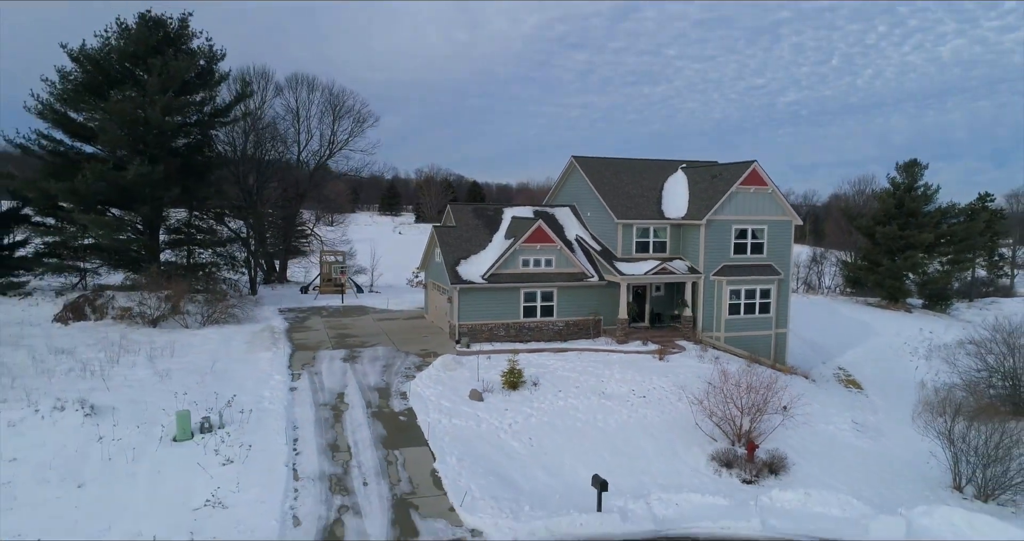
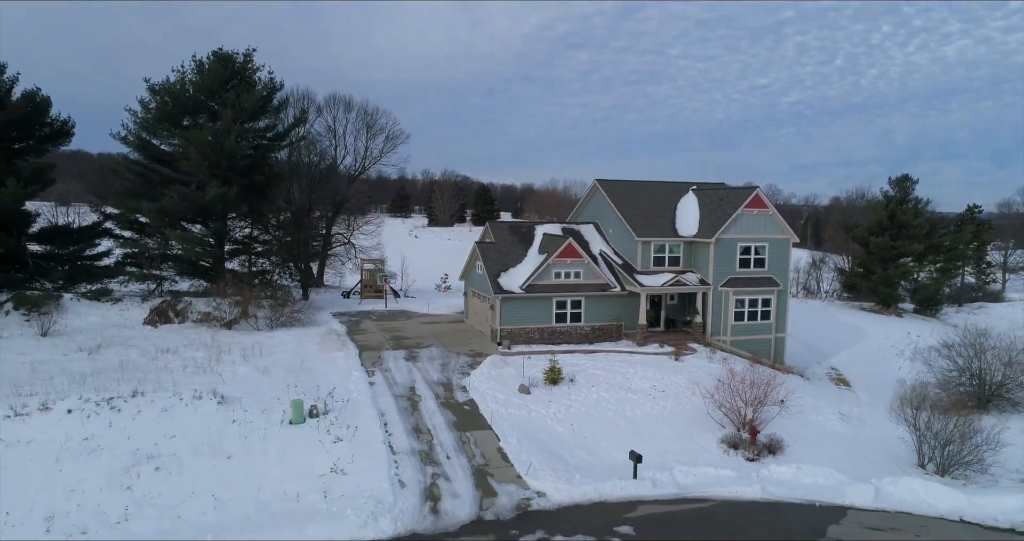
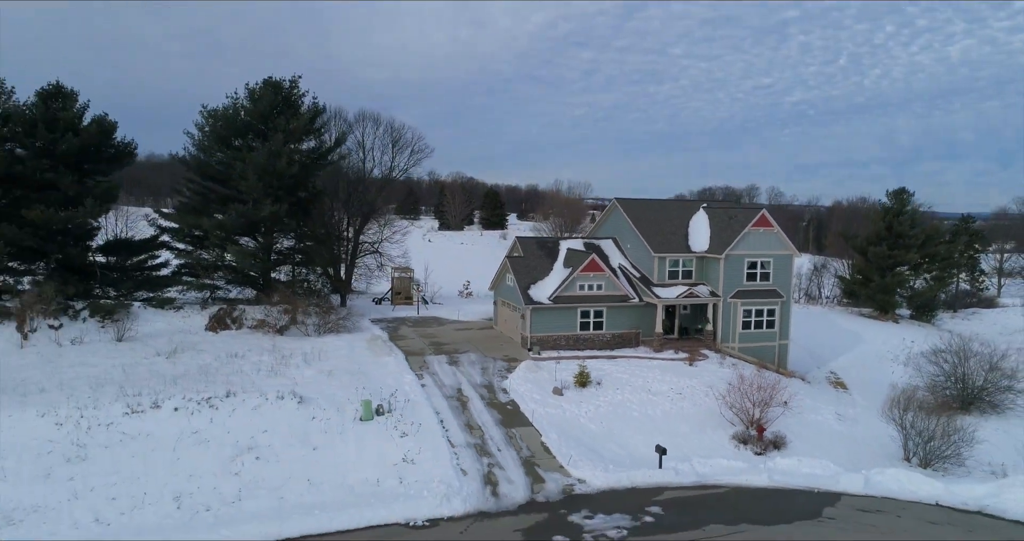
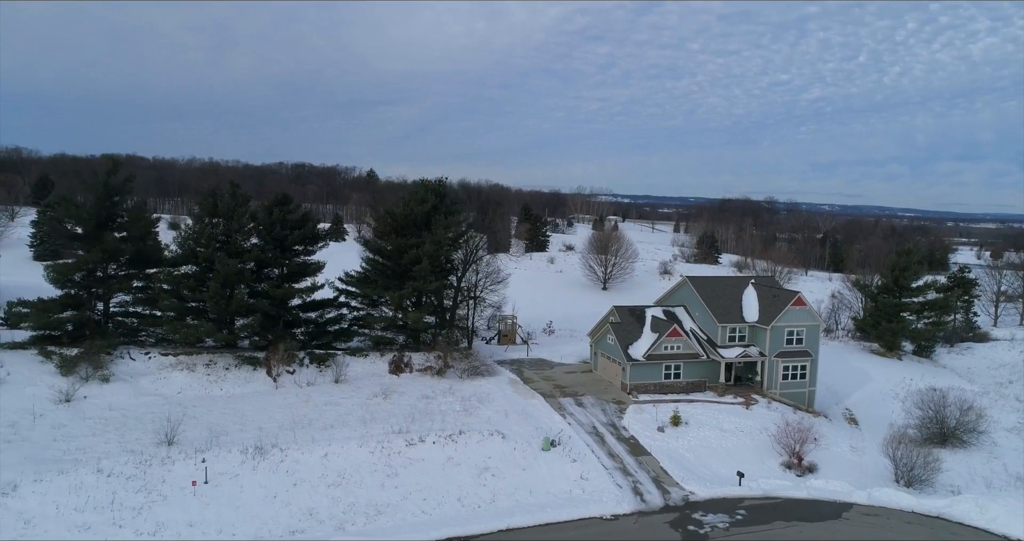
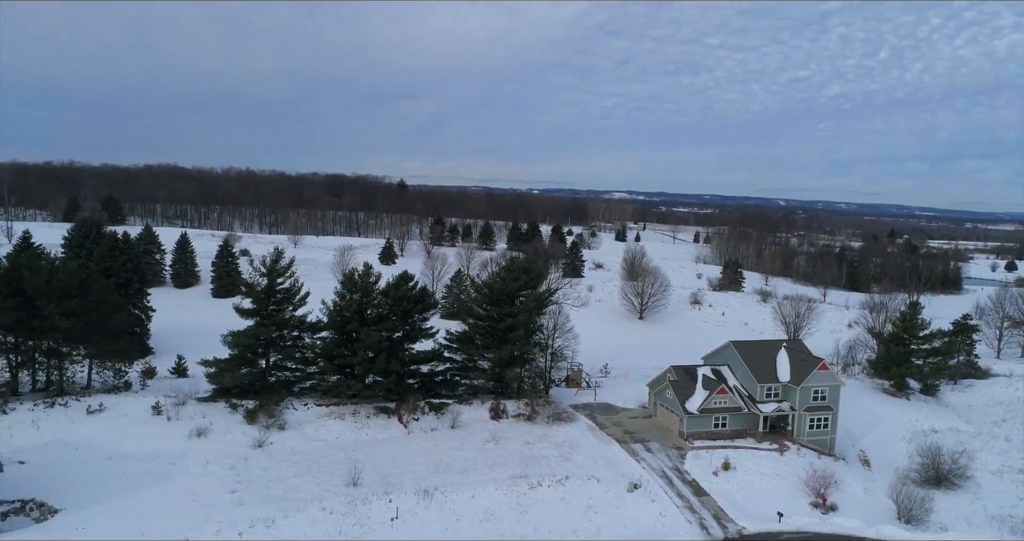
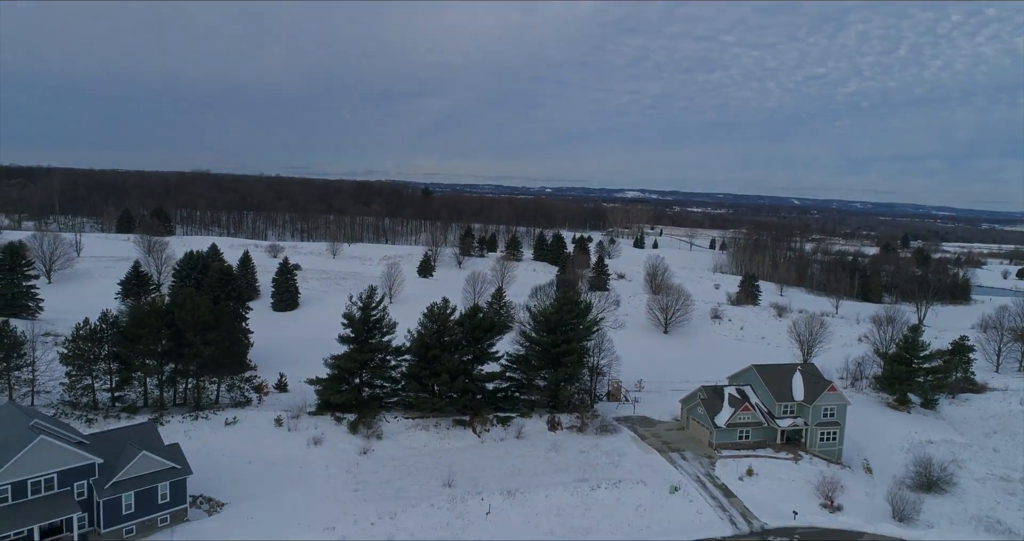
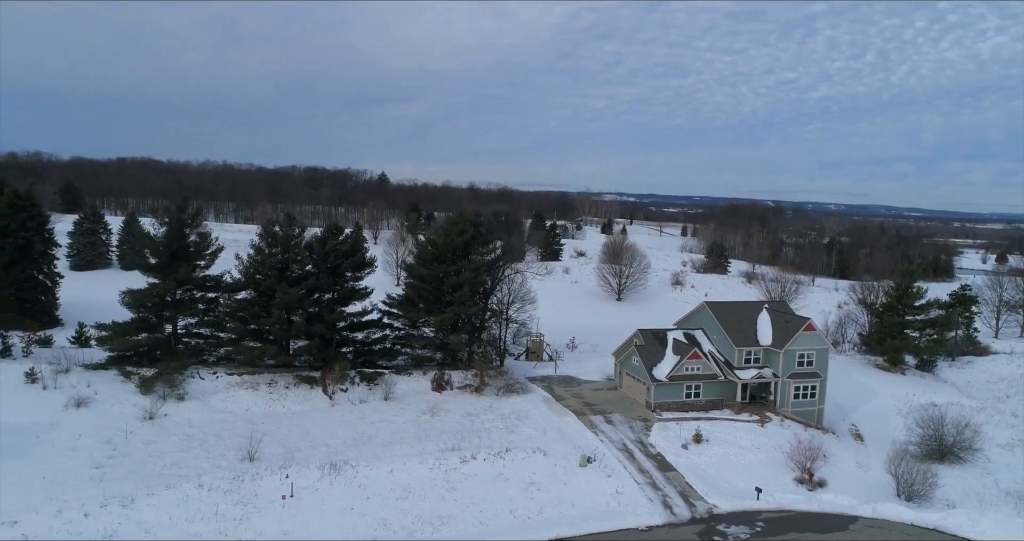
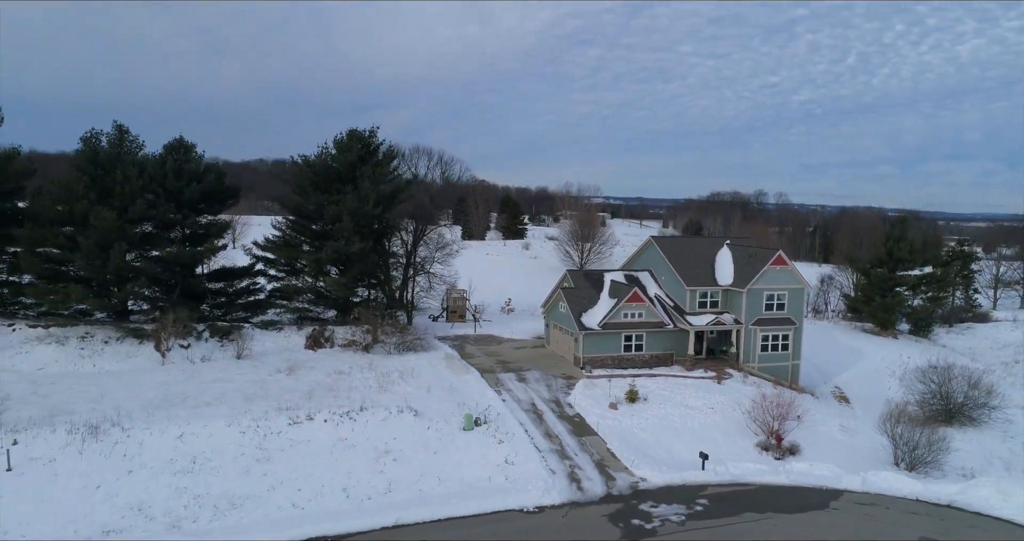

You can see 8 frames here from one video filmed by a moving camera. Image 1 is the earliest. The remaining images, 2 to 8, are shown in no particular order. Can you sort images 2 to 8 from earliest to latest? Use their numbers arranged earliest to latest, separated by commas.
2, 3, 8, 4, 7, 5, 6
